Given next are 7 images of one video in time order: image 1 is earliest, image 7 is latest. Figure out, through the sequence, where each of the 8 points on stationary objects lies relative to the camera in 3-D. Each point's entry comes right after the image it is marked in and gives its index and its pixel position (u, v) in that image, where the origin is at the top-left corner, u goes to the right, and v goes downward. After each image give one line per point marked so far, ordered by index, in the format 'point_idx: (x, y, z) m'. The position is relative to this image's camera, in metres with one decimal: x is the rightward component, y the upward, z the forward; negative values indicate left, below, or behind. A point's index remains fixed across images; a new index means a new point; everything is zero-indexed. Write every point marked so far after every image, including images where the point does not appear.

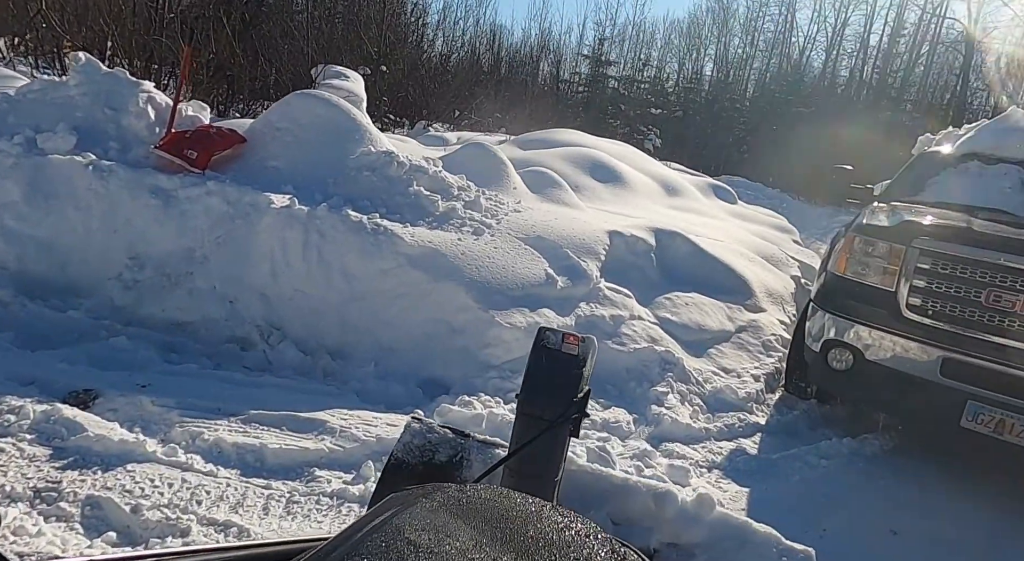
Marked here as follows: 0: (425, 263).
0: (-0.6, +0.1, +4.8) m
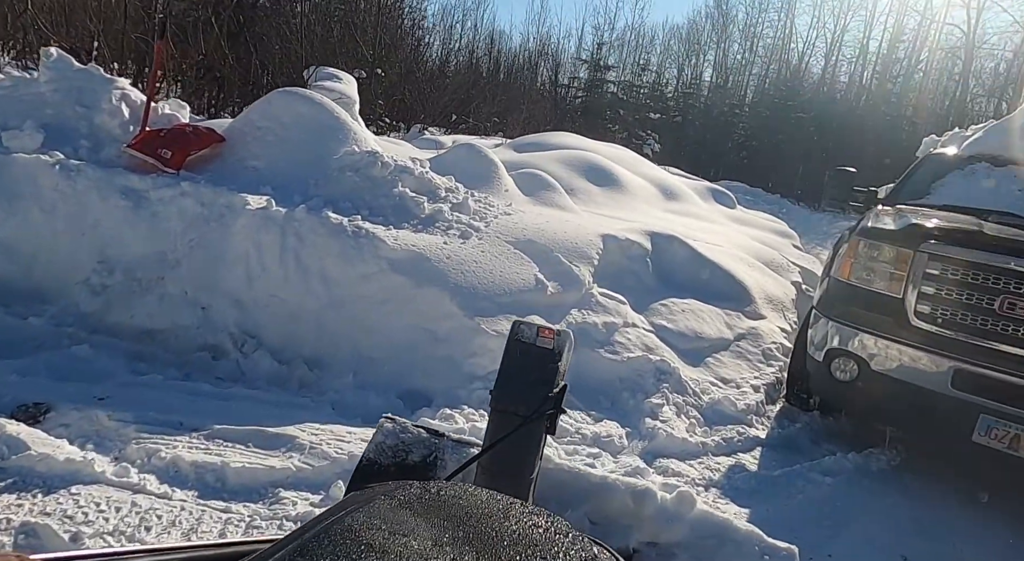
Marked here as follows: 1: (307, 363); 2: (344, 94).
0: (-0.7, +0.1, +4.6) m
1: (-1.2, -0.5, +4.4) m
2: (-2.5, +2.8, +10.7) m
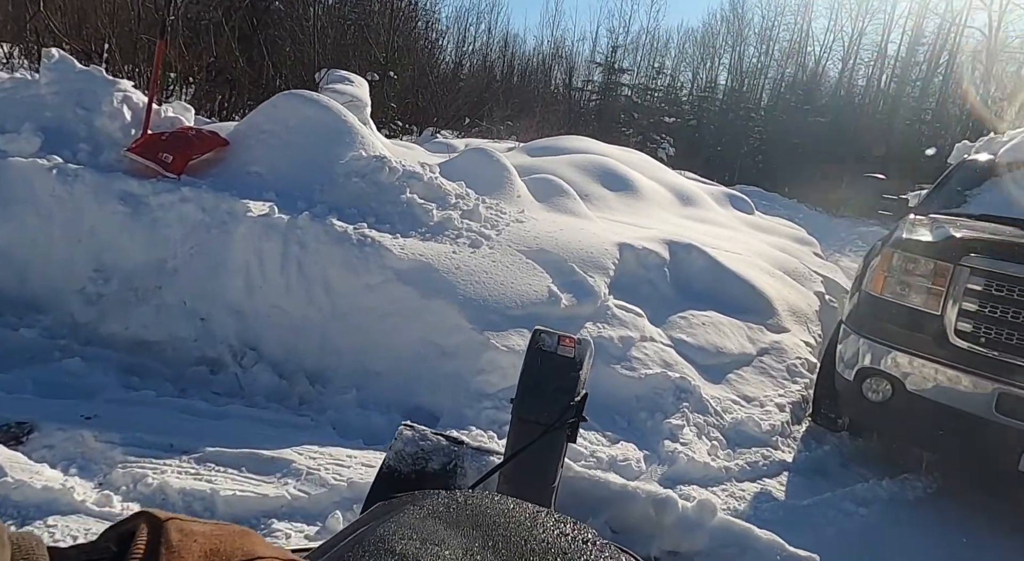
0: (-0.6, 0.0, +4.4) m
1: (-1.2, -0.6, +4.2) m
2: (-2.3, +2.7, +10.5) m
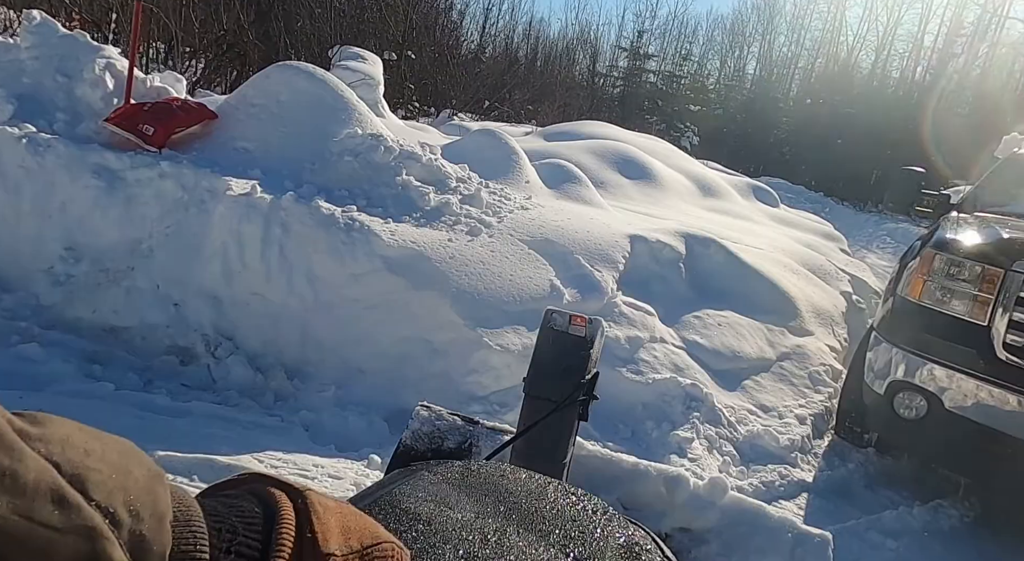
0: (-0.6, +0.1, +4.1) m
1: (-1.2, -0.5, +3.8) m
2: (-2.0, +2.9, +10.2) m
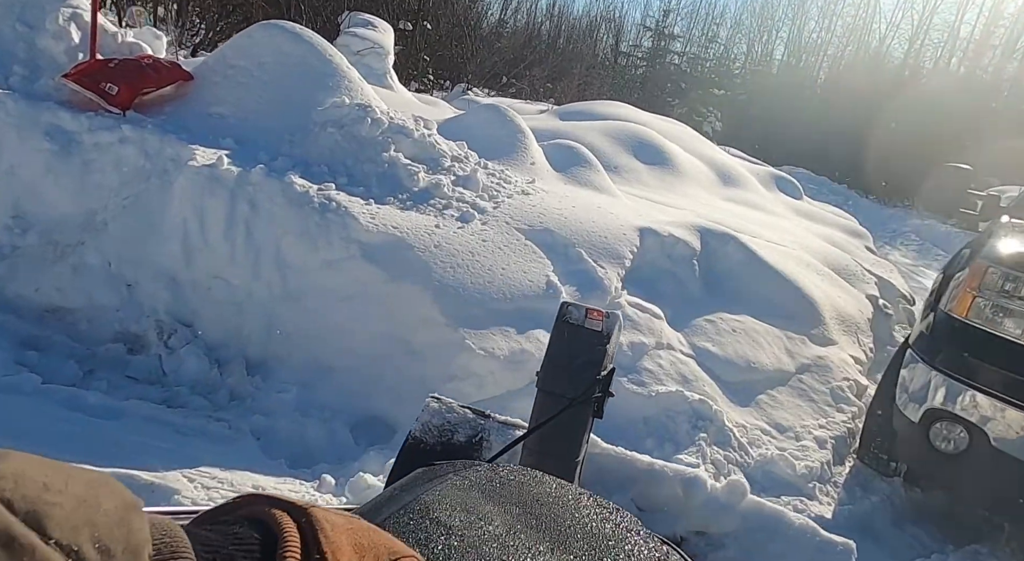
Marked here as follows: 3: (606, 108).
0: (-0.6, +0.1, +3.6) m
1: (-1.3, -0.4, +3.4) m
2: (-1.8, +3.2, +9.7) m
3: (+1.2, +2.2, +9.2) m
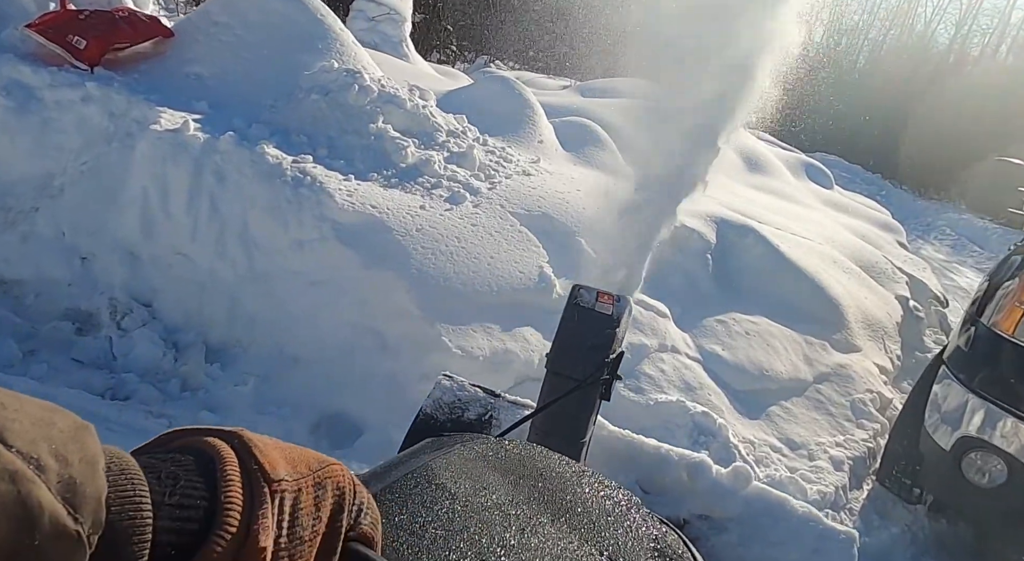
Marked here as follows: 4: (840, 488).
0: (-0.7, +0.2, +3.3) m
1: (-1.3, -0.3, +3.1) m
2: (-1.6, +3.5, +9.3) m
3: (+1.4, +2.4, +8.7) m
4: (+1.5, -0.9, +3.3) m
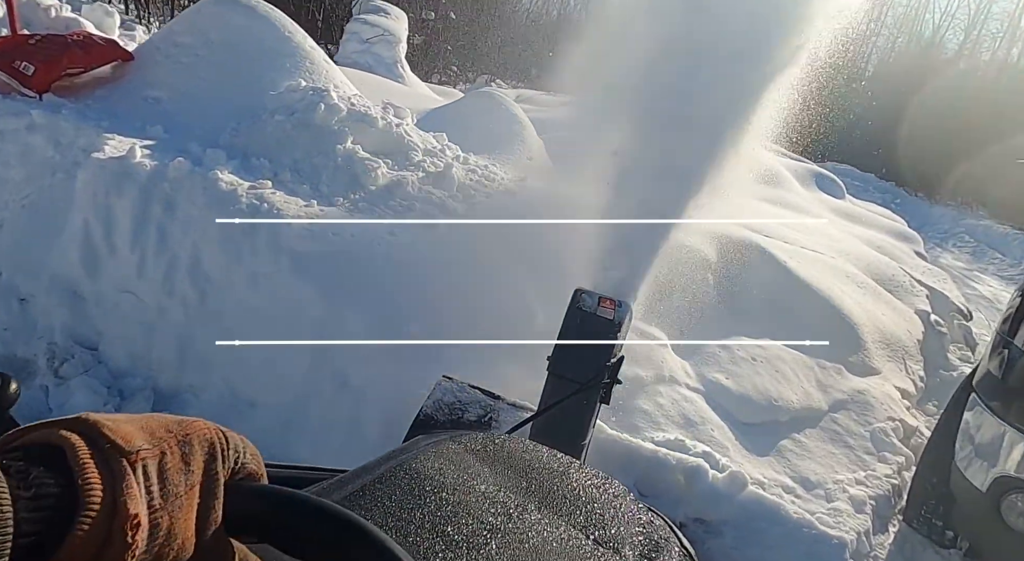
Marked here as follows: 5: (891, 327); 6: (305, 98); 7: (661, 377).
0: (-0.8, +0.1, +3.0) m
1: (-1.4, -0.5, +2.8) m
2: (-1.6, +3.2, +9.1) m
3: (+1.4, +2.1, +8.4) m
4: (+1.4, -1.0, +2.9) m
5: (+2.4, -0.3, +4.5) m
6: (-1.1, +0.9, +3.7) m
7: (+0.7, -0.4, +3.2) m
